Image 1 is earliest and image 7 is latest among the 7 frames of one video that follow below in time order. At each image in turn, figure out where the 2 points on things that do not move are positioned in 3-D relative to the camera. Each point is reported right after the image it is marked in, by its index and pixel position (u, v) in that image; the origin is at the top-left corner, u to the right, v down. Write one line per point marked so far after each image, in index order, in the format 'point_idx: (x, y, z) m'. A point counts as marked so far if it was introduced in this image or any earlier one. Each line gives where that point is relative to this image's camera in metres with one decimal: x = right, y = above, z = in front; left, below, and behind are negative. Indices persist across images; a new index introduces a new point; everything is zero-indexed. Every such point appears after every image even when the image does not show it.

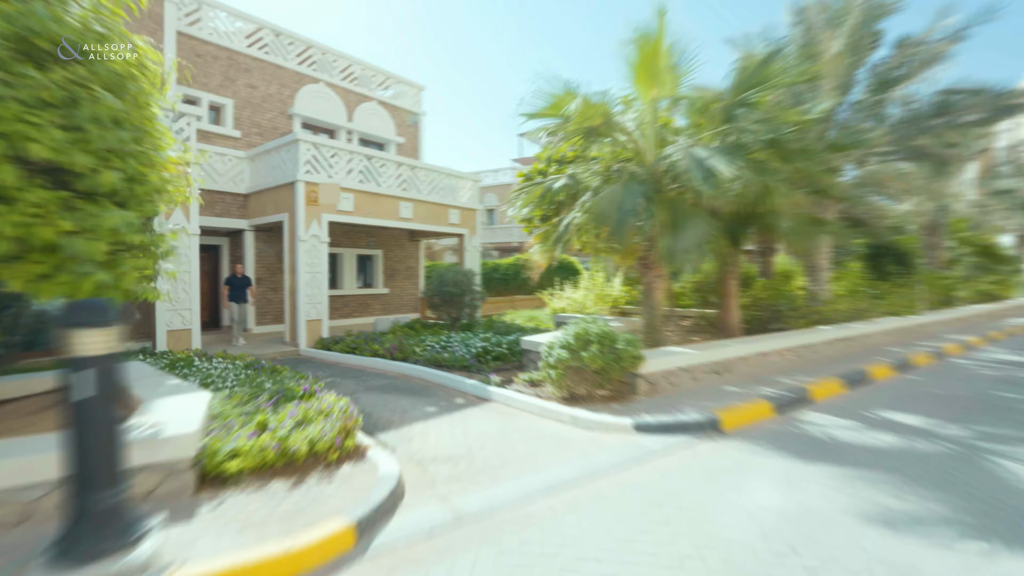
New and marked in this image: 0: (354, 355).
0: (-2.7, -1.2, +8.5) m
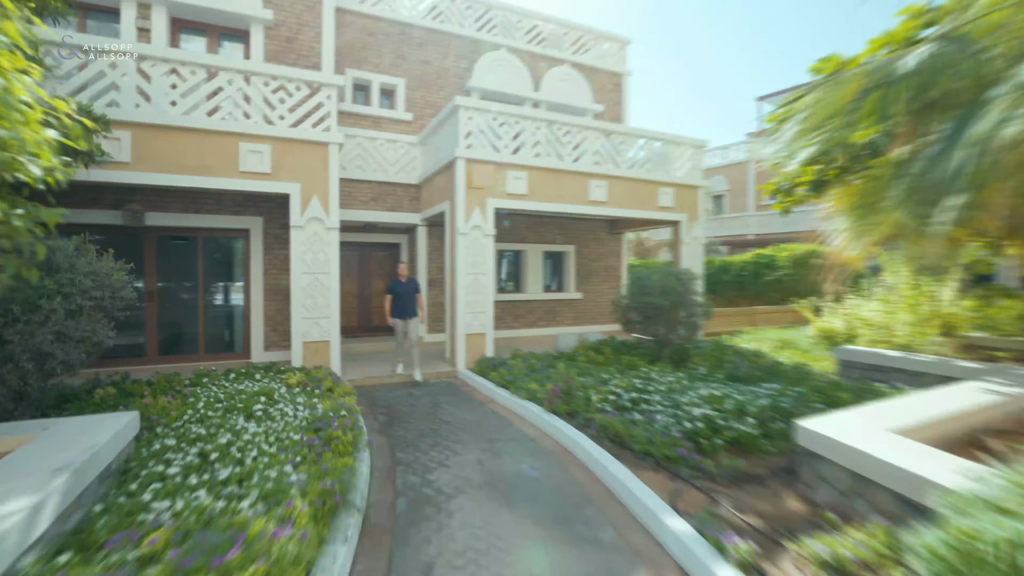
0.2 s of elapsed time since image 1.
0: (0.0, -1.3, +5.8) m
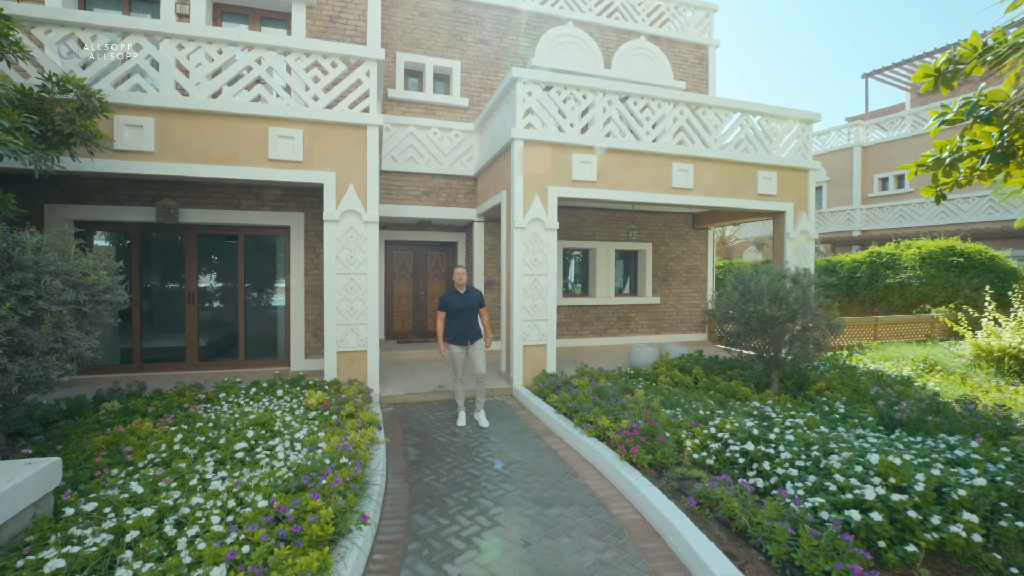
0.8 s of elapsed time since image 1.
0: (+0.6, -1.4, +4.5) m
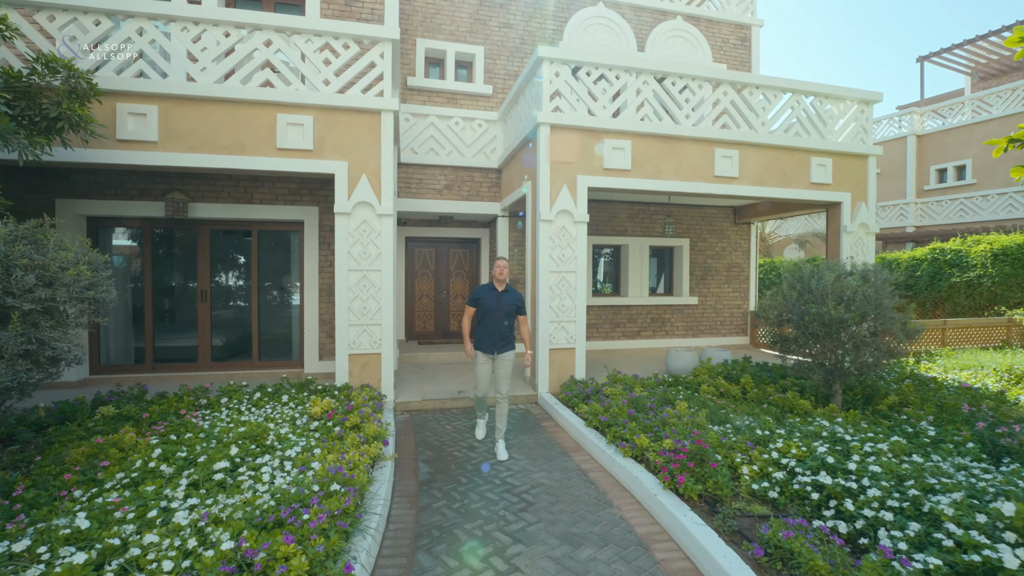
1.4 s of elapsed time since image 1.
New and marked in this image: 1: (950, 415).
0: (+0.8, -1.3, +4.0) m
1: (+3.7, -1.1, +4.1) m
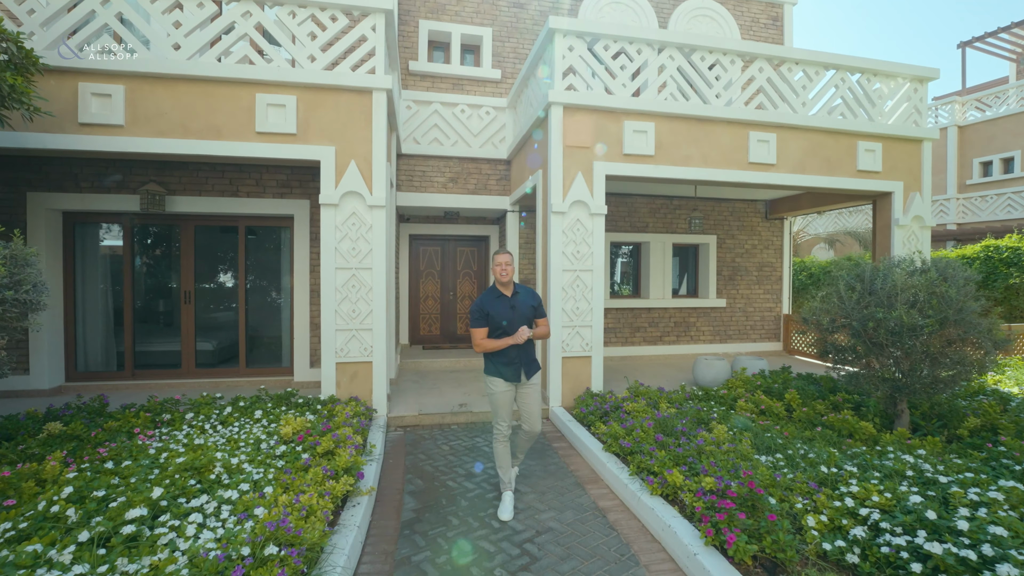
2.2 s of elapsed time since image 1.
0: (+0.8, -1.3, +3.3) m
1: (+3.7, -1.1, +3.3) m
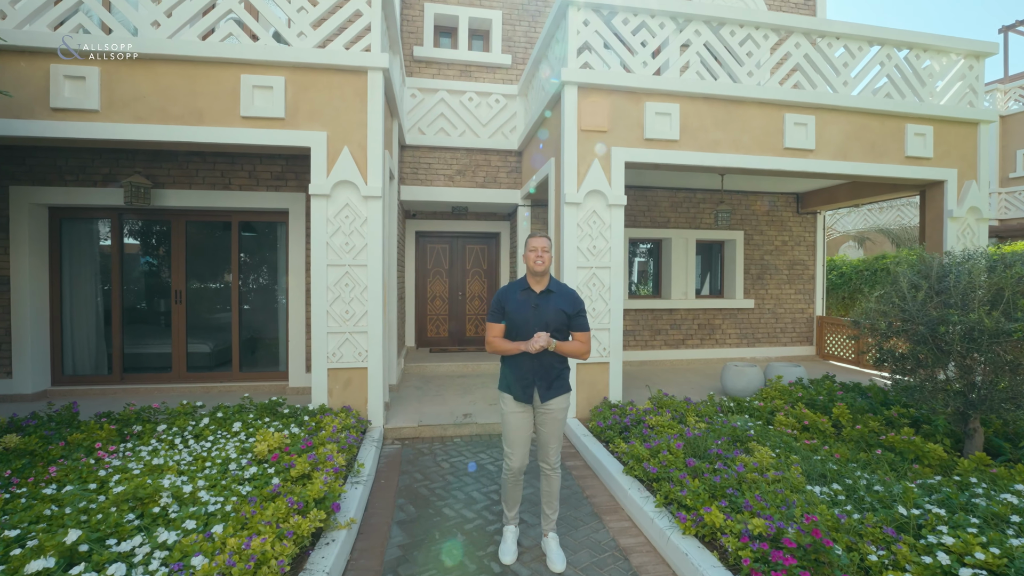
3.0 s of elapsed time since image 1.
0: (+0.8, -1.3, +2.7) m
1: (+3.8, -1.1, +2.7) m
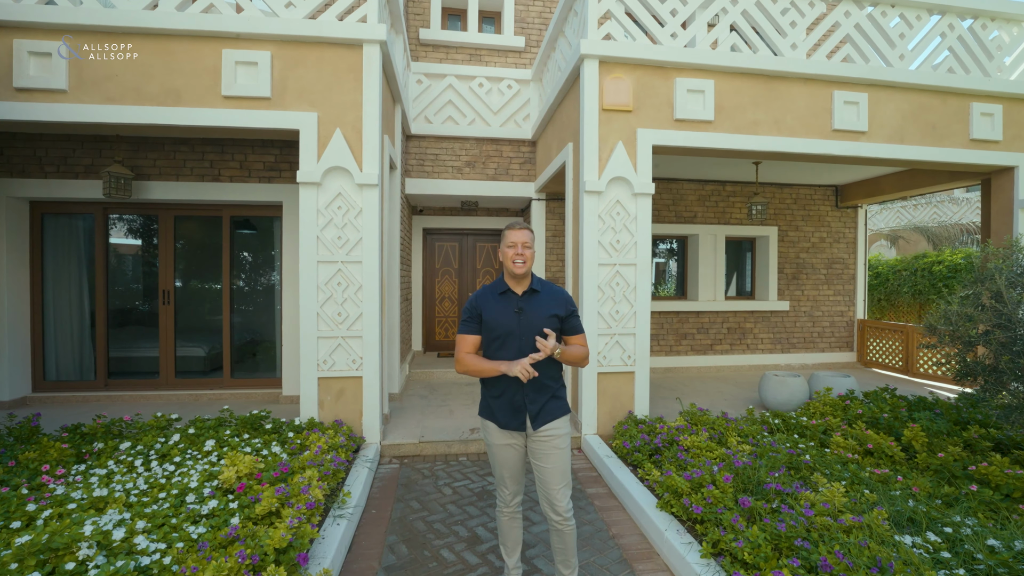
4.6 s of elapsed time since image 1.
0: (+0.9, -1.3, +2.2) m
1: (+3.8, -1.1, +2.0) m
